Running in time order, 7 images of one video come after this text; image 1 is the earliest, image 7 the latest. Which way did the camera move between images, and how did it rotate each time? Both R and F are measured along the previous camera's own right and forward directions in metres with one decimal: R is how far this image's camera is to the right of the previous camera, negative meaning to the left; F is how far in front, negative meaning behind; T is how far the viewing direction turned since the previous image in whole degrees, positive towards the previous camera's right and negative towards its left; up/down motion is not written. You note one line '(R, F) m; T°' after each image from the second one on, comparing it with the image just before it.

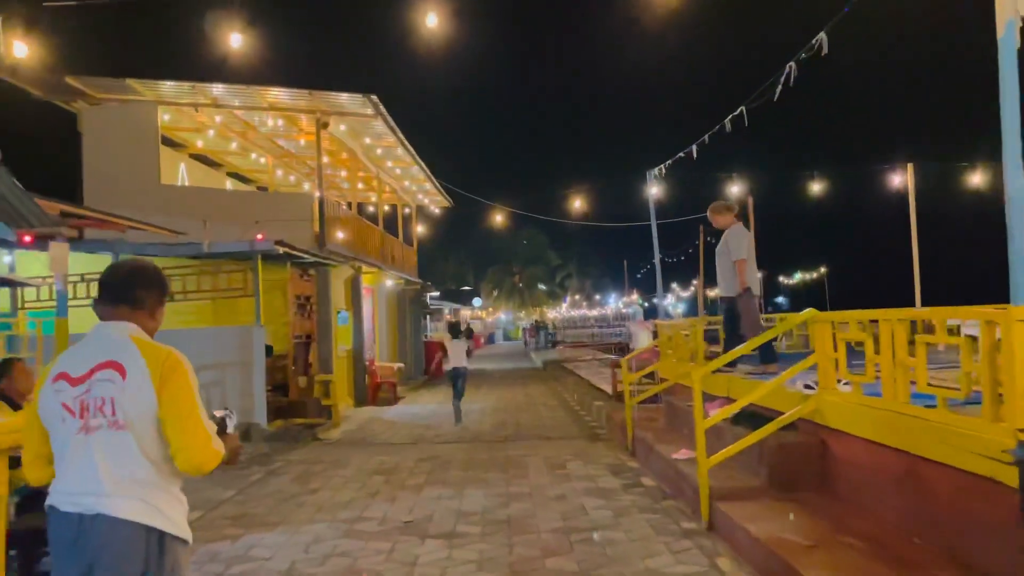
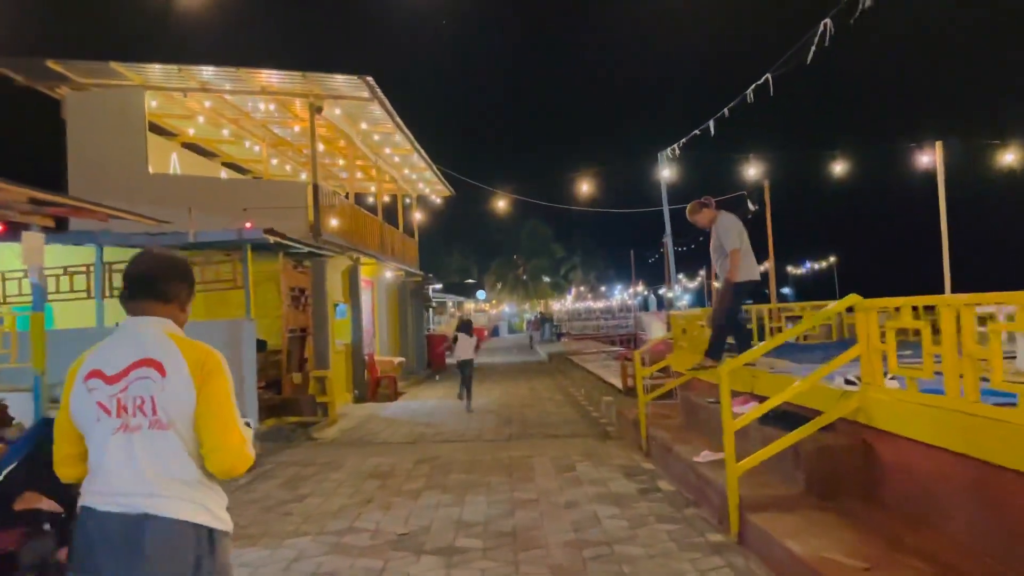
(0.0, +0.6) m; 0°
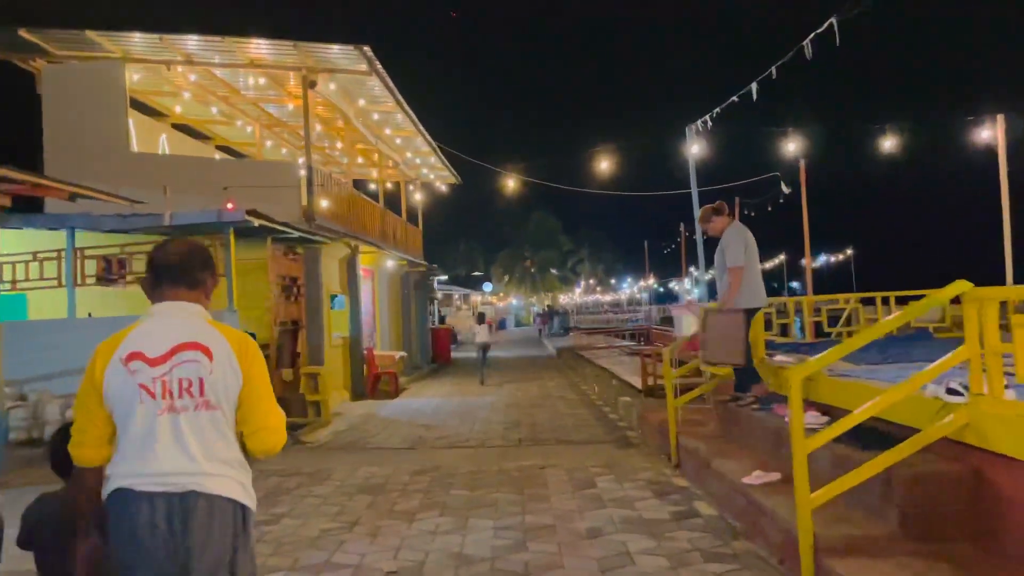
(0.0, +1.1) m; -1°
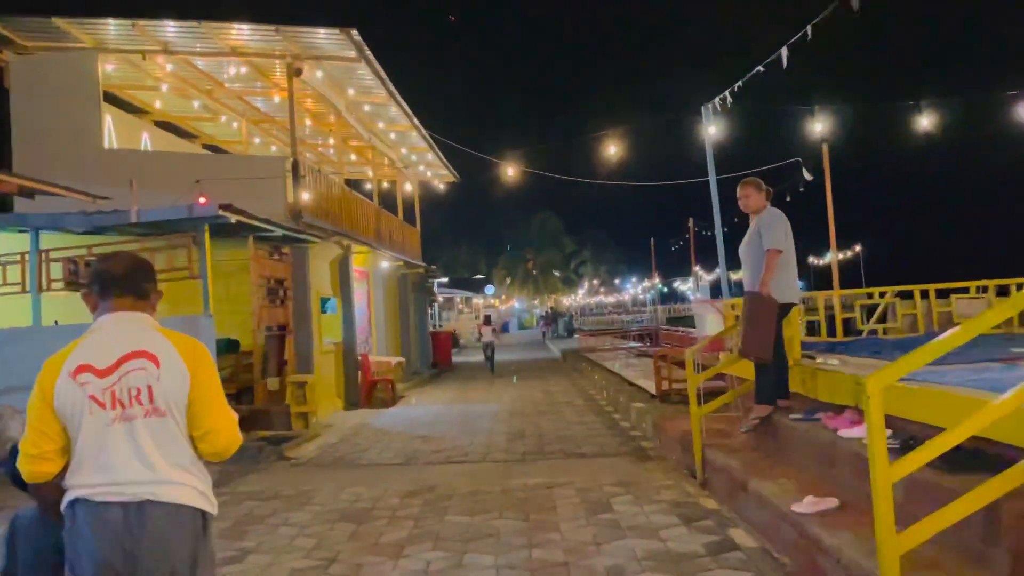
(0.0, +0.9) m; 0°
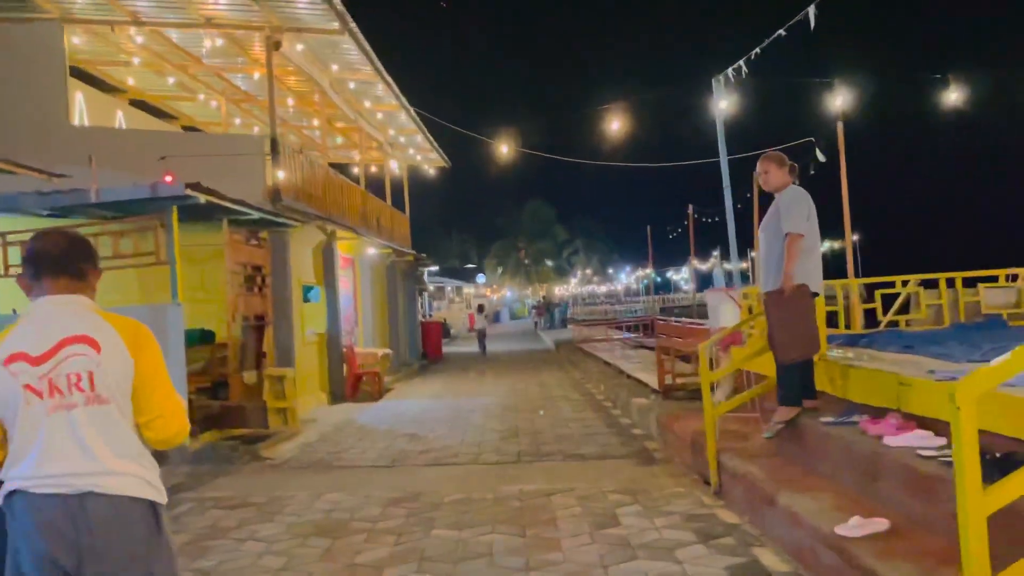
(0.0, +0.7) m; +1°
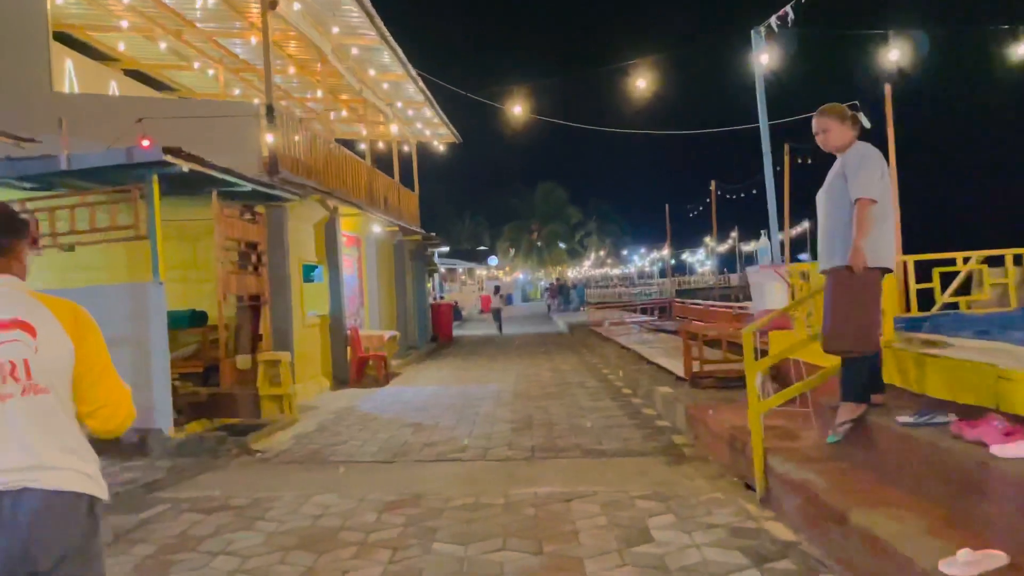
(0.0, +0.8) m; -1°
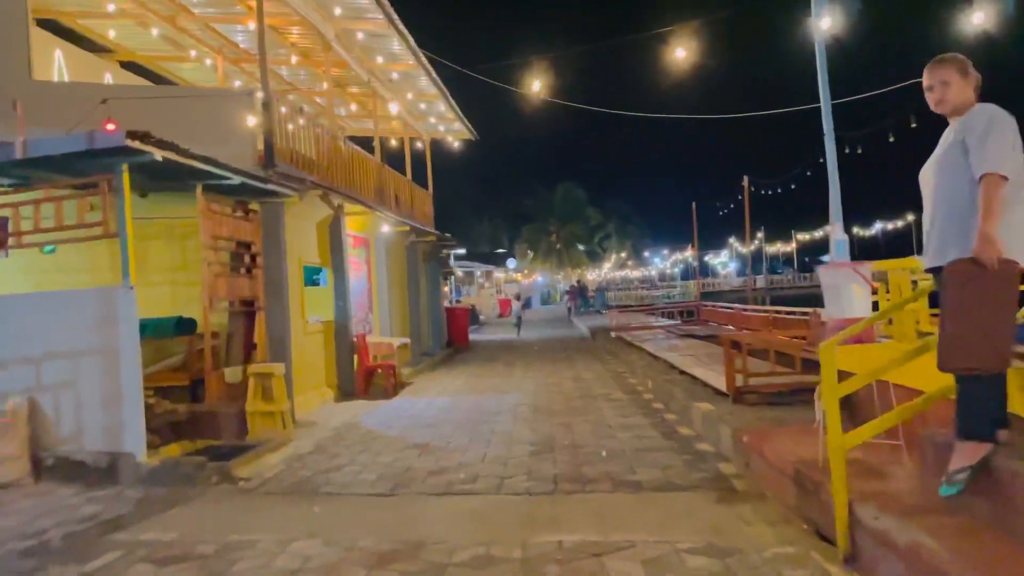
(0.0, +1.0) m; -1°
